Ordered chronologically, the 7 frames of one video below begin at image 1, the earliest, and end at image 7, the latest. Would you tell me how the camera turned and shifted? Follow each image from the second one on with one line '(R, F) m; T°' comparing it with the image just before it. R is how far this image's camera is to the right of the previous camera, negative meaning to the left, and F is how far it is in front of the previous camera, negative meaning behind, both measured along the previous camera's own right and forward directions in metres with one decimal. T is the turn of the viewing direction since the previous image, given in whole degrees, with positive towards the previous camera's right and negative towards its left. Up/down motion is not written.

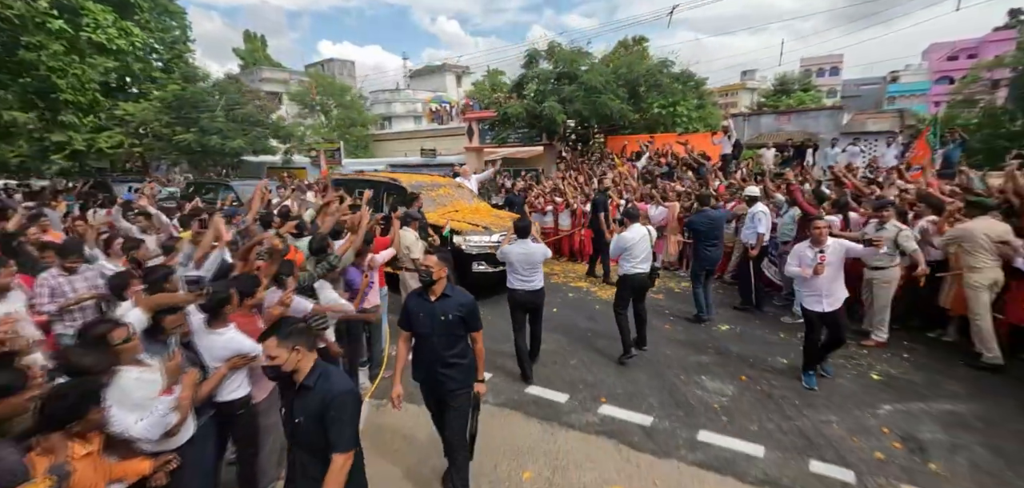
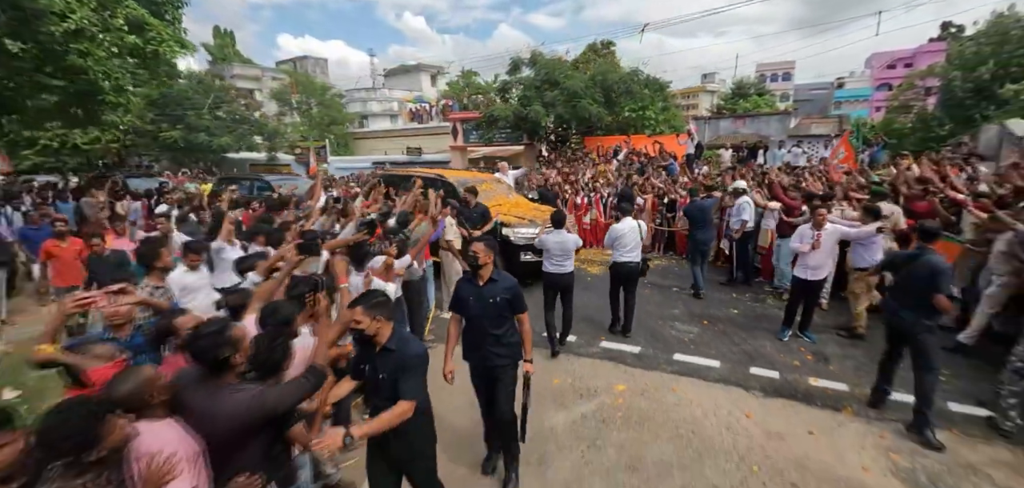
(-0.7, -1.3) m; +4°
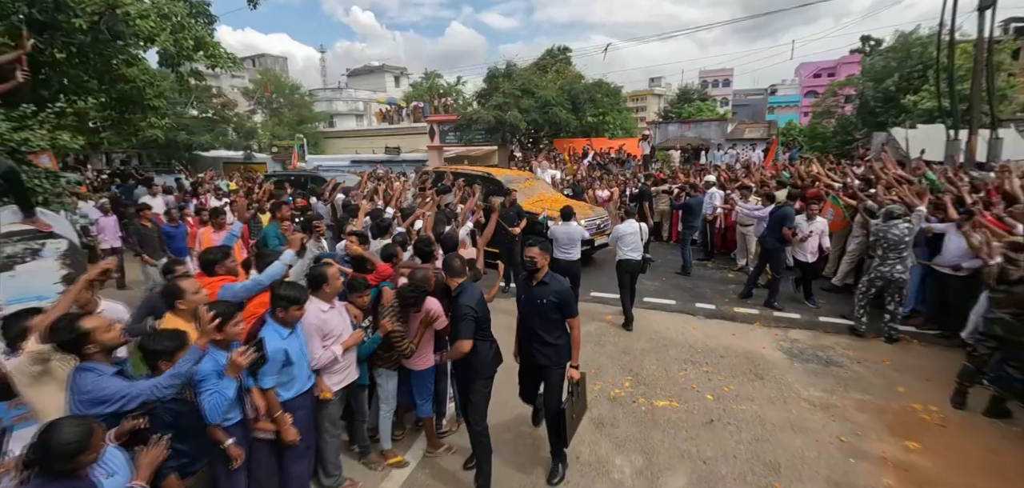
(-1.0, -1.8) m; +6°
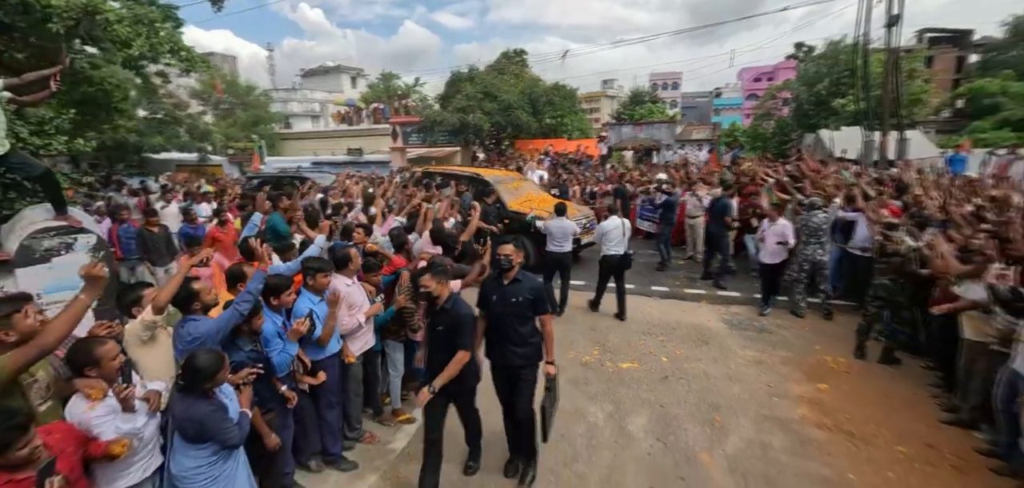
(-0.3, -0.6) m; +5°
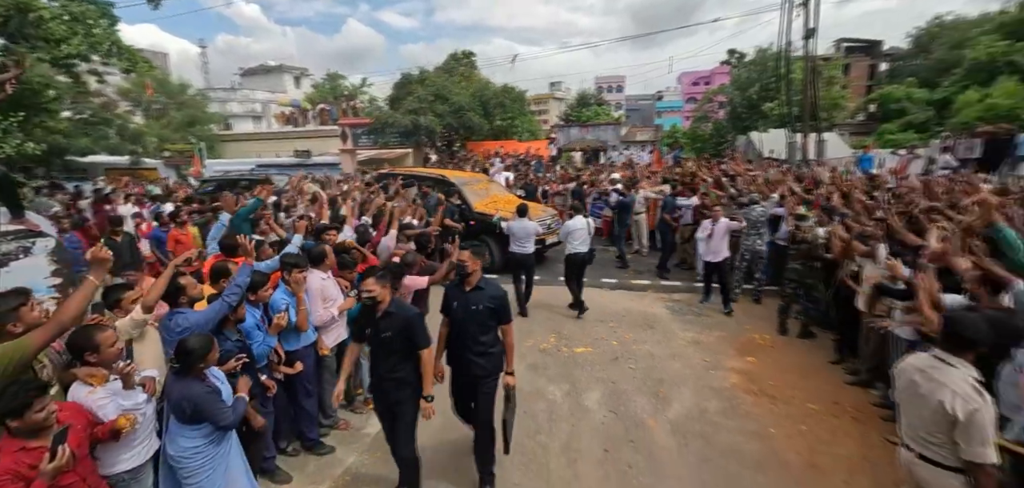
(-0.1, -0.3) m; +6°
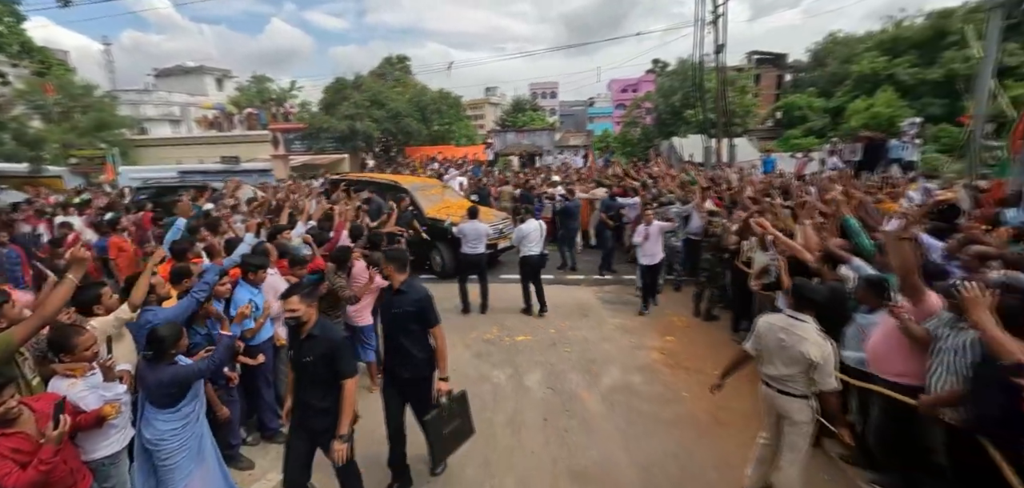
(0.0, -0.4) m; +8°
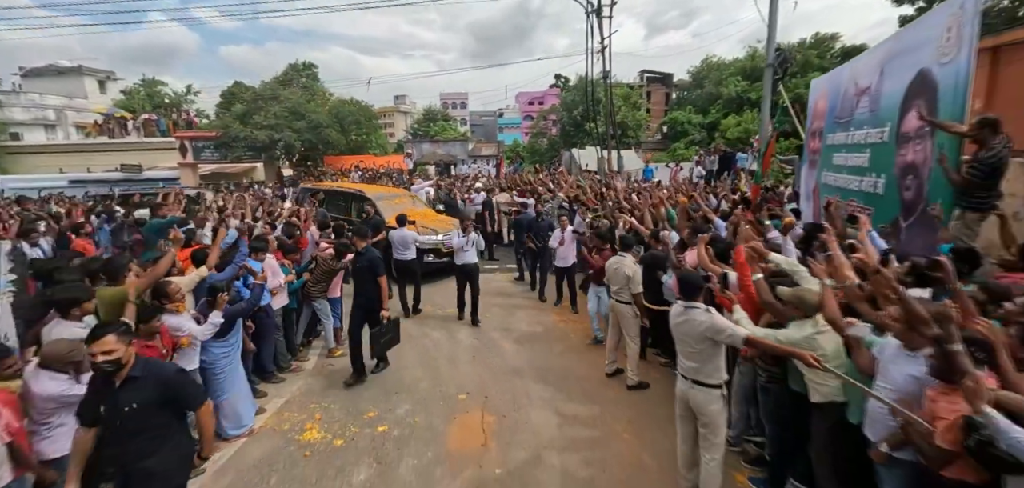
(-0.2, -1.6) m; +11°
